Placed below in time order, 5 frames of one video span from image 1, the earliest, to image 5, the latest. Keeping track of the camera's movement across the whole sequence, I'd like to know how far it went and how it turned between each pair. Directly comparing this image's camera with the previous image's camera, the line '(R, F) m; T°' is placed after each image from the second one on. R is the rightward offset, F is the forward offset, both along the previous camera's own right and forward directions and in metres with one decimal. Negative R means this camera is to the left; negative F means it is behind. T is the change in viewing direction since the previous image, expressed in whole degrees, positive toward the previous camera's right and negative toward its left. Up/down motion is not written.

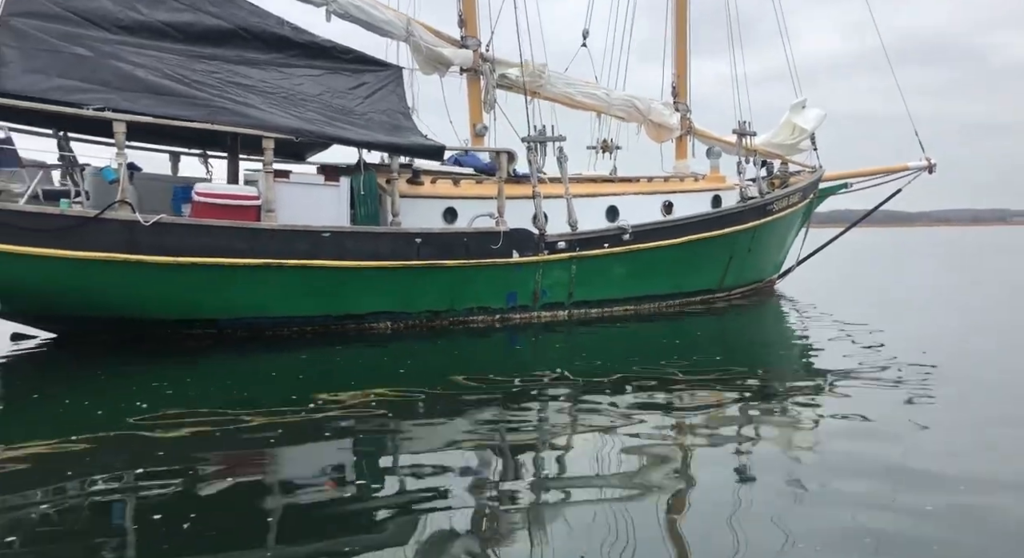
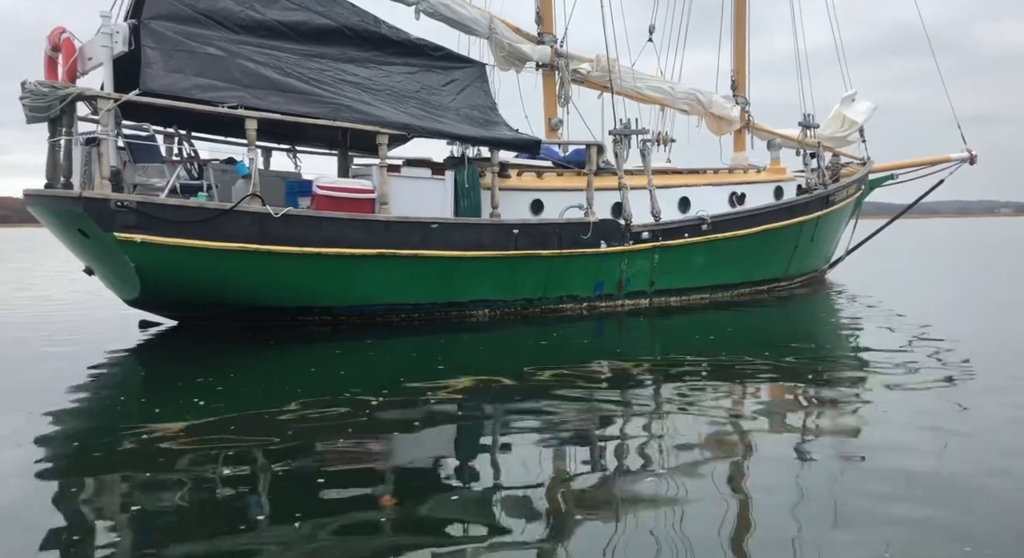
(-1.1, -0.4) m; -1°
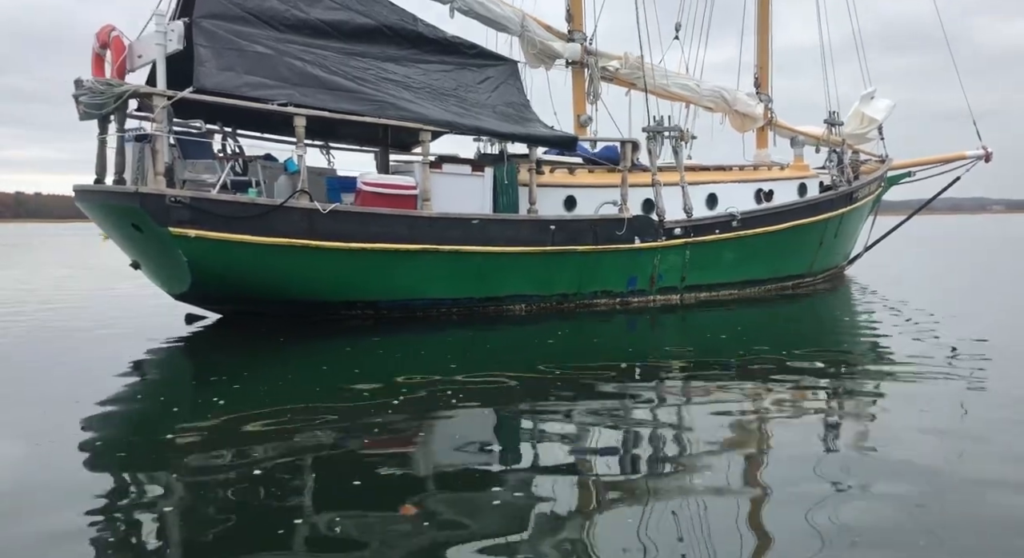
(-0.4, -0.2) m; 0°
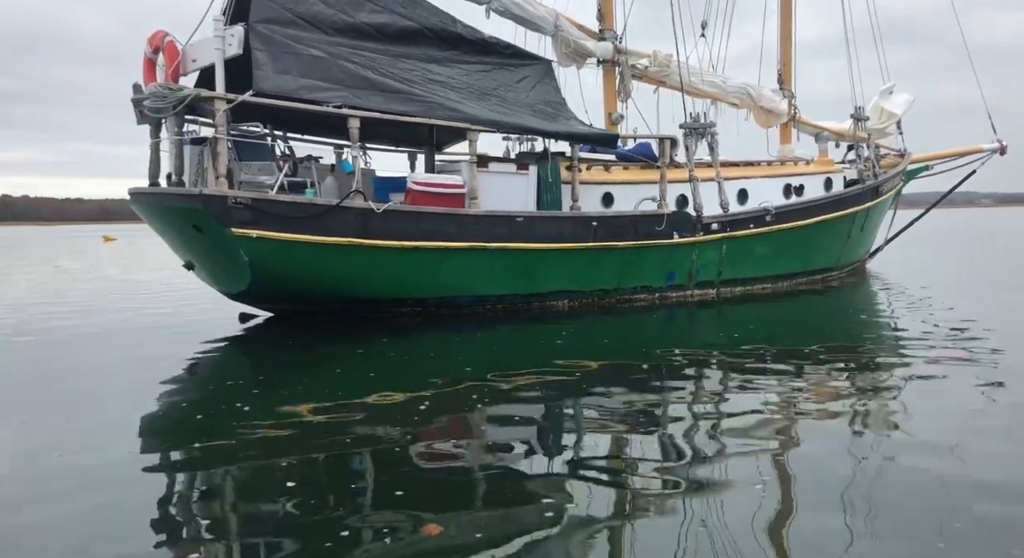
(-0.6, -0.2) m; 0°
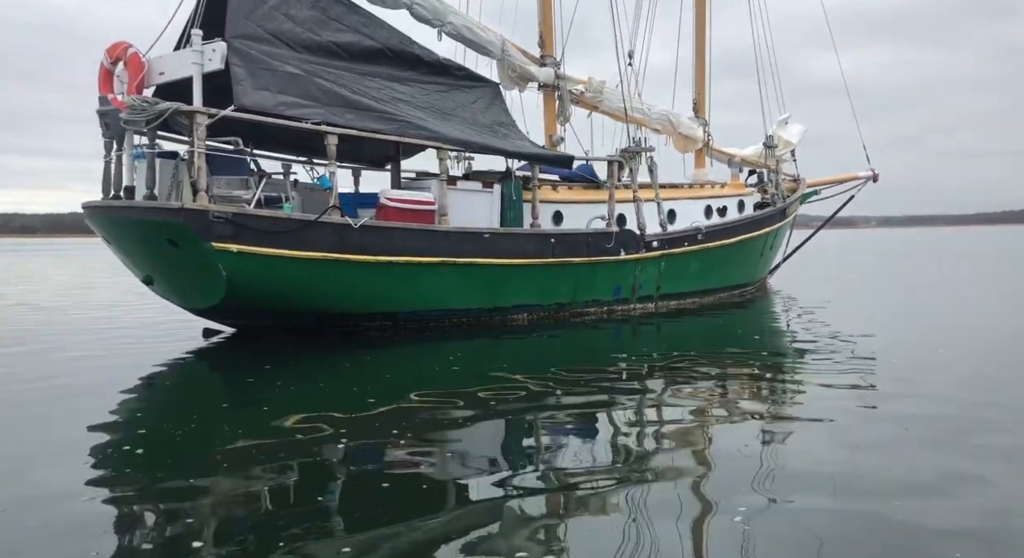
(-1.1, -0.3) m; +8°
